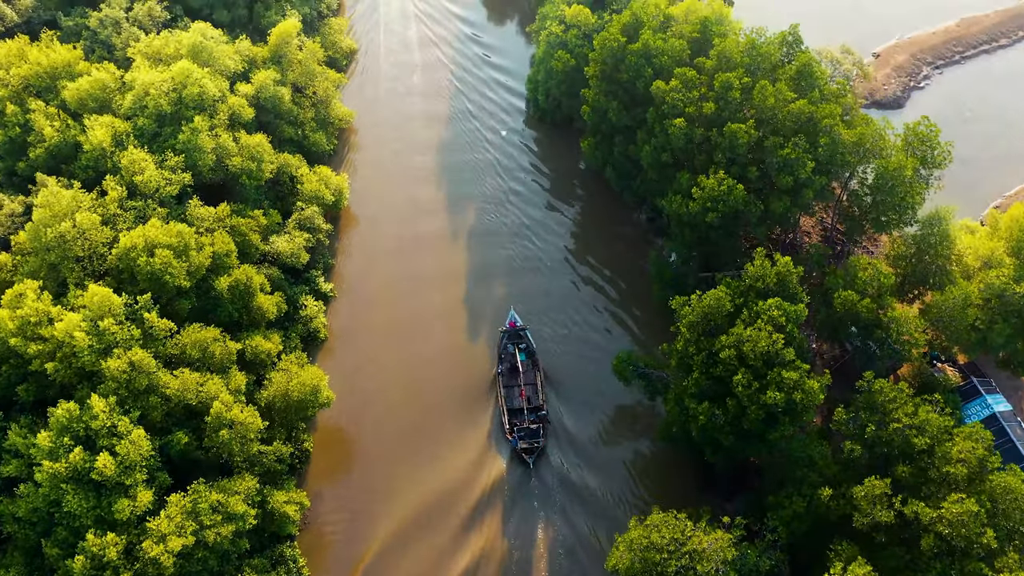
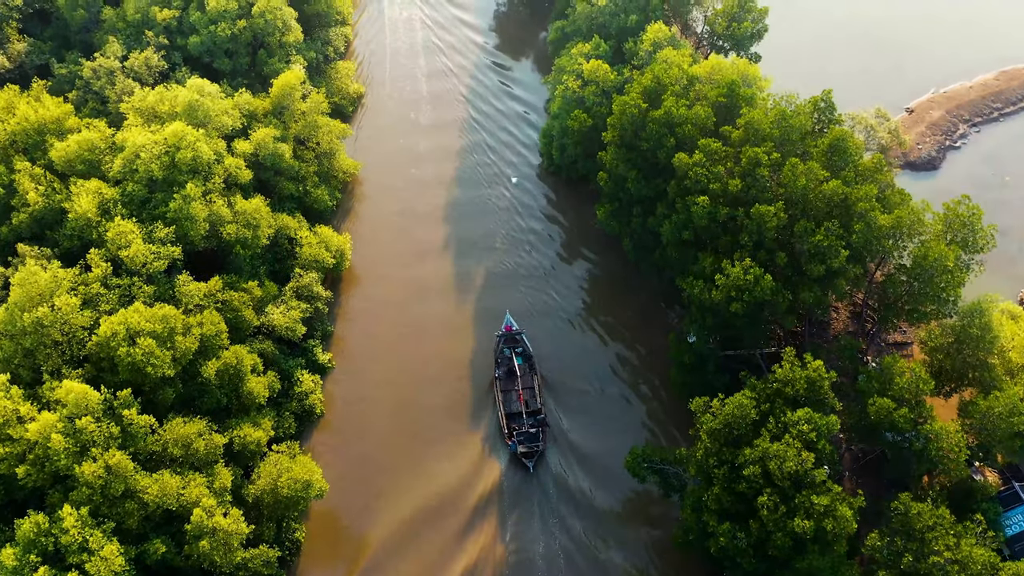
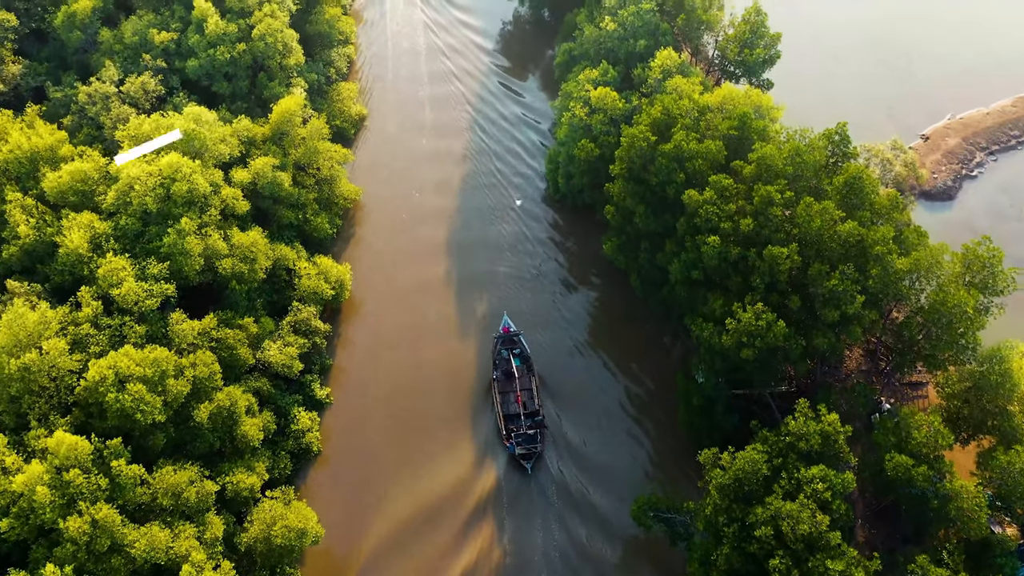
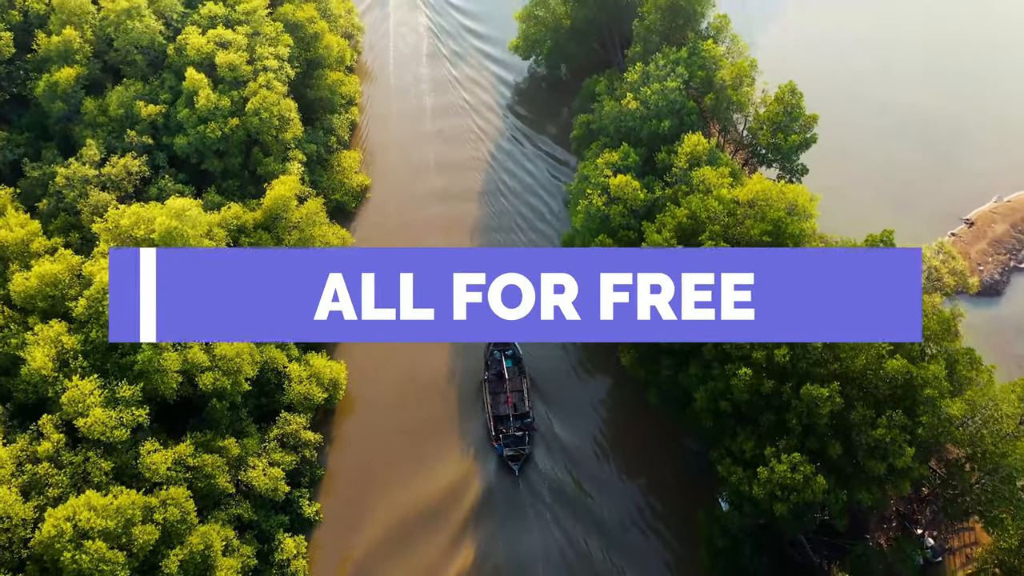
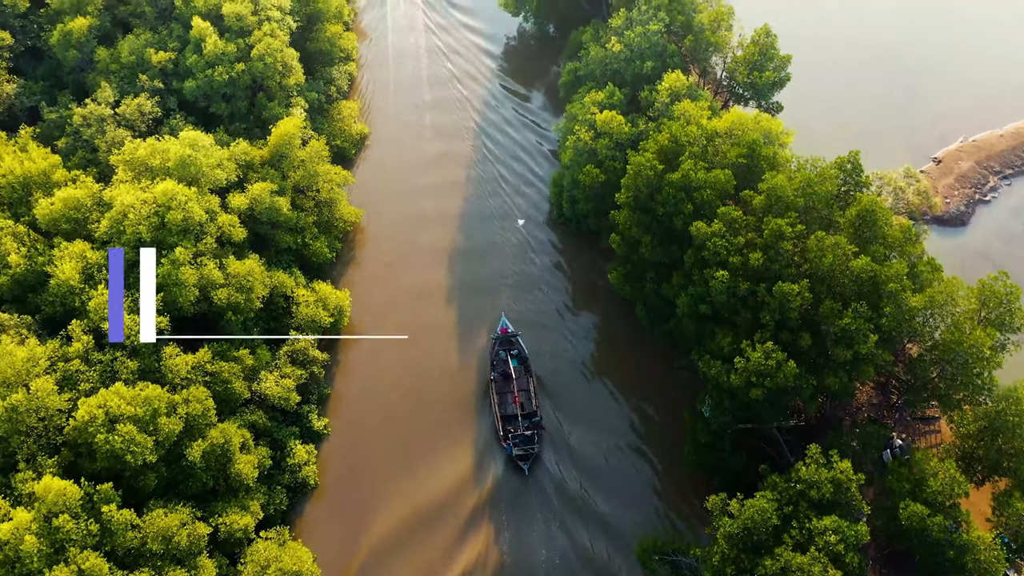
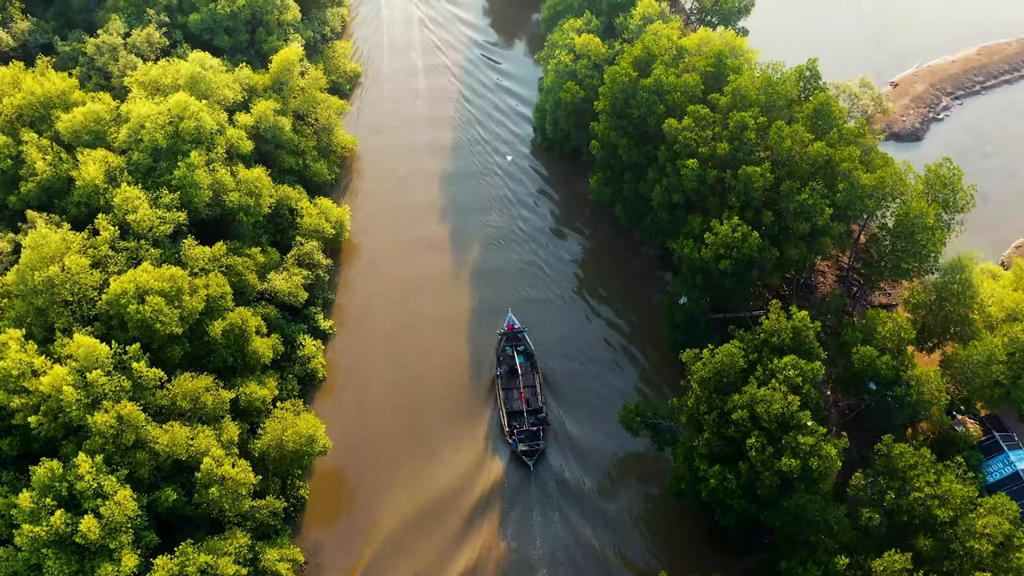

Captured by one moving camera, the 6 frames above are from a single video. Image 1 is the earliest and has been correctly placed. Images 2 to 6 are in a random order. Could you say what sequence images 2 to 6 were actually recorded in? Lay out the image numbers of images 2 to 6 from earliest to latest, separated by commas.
6, 2, 3, 5, 4
